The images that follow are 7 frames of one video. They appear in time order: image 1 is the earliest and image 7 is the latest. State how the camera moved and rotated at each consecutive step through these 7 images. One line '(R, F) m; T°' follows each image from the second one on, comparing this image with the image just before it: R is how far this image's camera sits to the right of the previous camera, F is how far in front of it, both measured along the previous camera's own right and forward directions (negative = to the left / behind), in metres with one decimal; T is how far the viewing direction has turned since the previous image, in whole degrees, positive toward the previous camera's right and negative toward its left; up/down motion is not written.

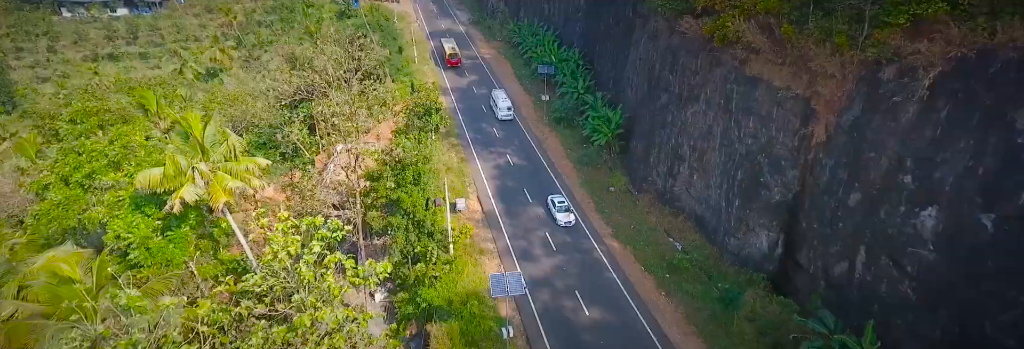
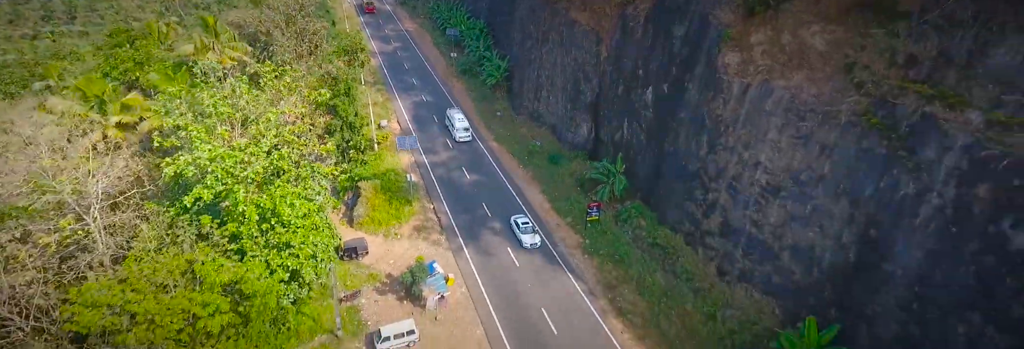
(+2.8, -15.5) m; +5°
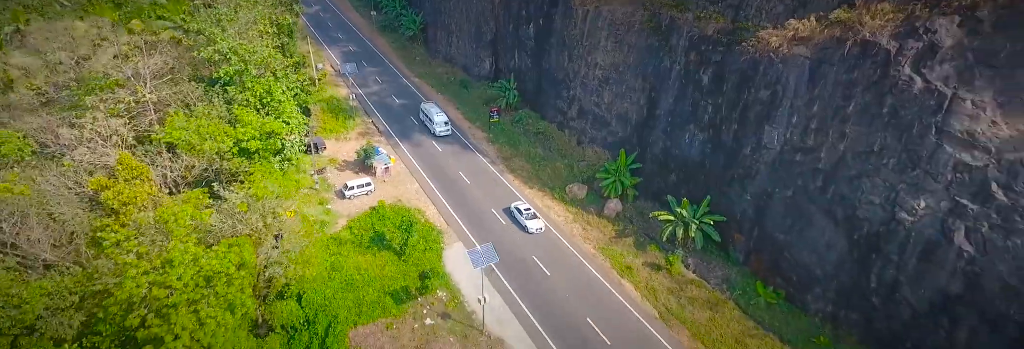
(-0.7, -13.0) m; +8°
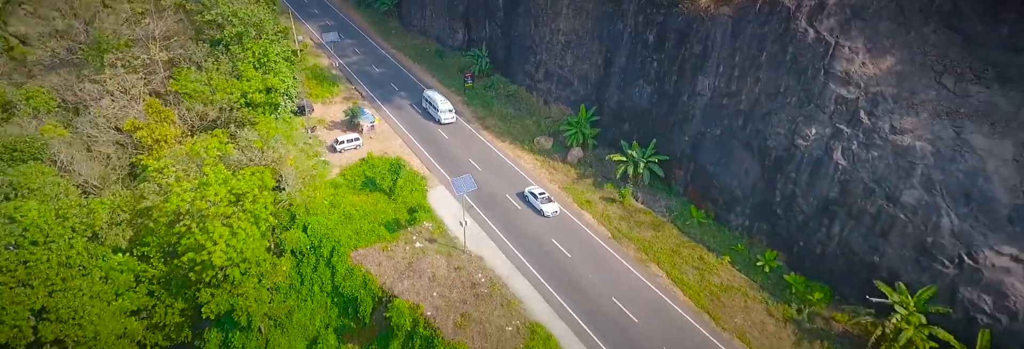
(-0.2, -4.8) m; +3°
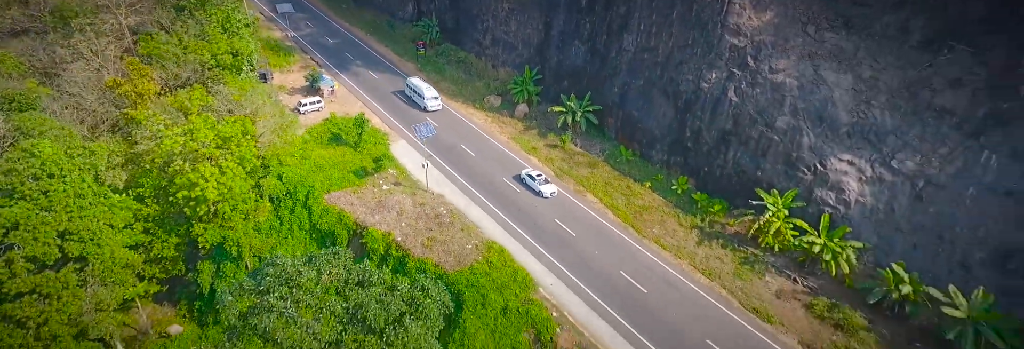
(-0.2, -4.7) m; +5°
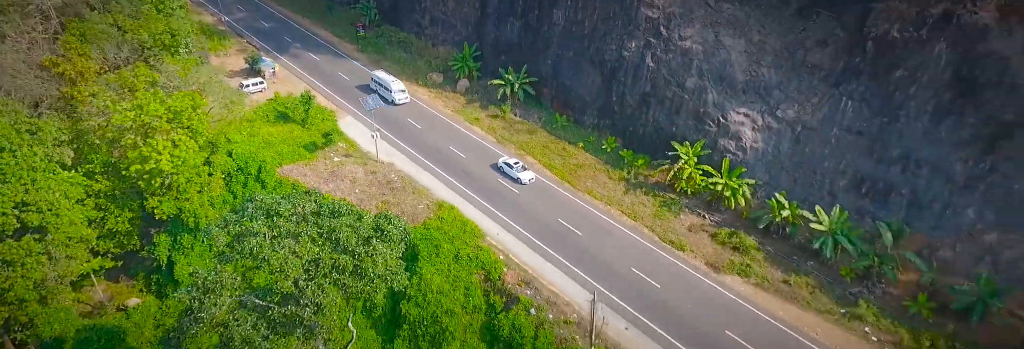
(-0.3, -3.1) m; +5°
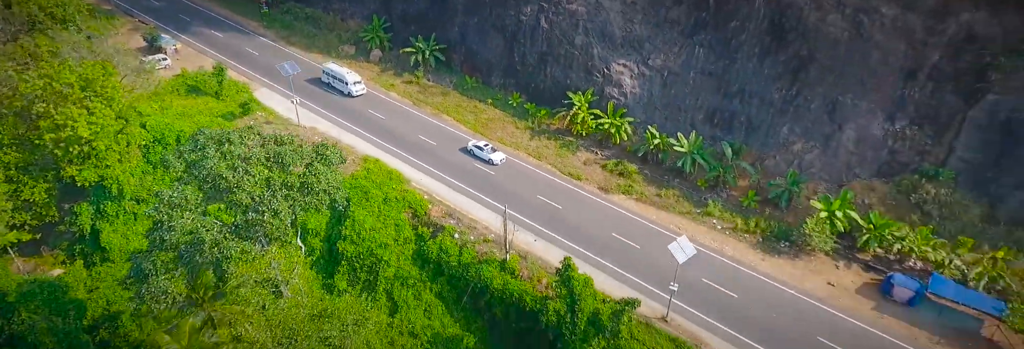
(-0.6, -4.3) m; +8°
